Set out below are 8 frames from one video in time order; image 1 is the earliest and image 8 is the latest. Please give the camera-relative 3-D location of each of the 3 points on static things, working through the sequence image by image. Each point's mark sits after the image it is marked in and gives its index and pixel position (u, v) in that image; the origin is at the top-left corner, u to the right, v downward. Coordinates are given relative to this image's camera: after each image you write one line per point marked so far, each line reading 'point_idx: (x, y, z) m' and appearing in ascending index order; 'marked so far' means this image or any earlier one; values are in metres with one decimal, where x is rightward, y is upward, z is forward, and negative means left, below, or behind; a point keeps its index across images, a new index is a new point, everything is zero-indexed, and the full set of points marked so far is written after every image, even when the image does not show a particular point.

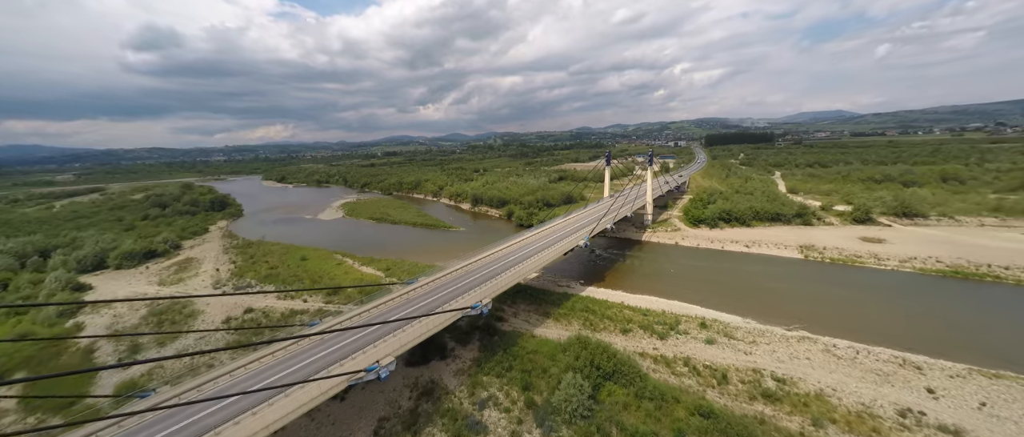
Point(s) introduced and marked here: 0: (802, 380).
0: (+13.4, -7.5, +16.2) m
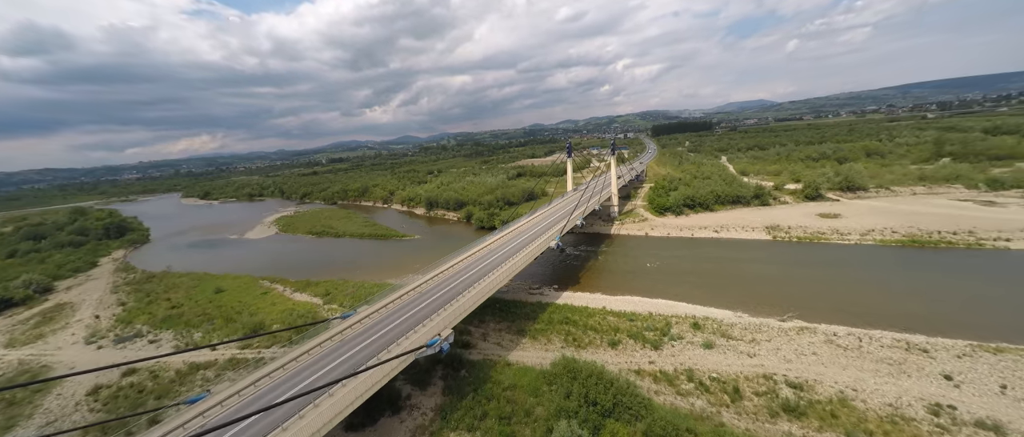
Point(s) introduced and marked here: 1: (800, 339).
0: (+12.4, -6.6, +14.2) m
1: (+14.0, -5.9, +17.0) m
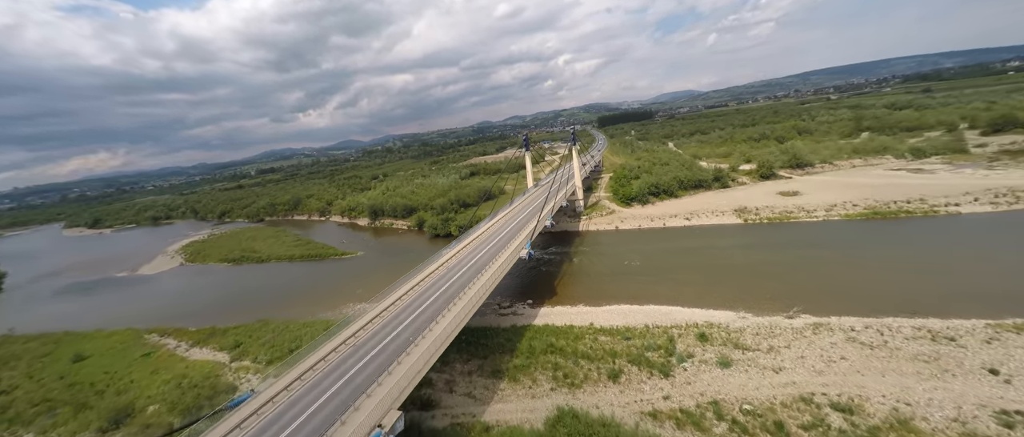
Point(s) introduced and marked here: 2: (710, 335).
0: (+11.8, -6.0, +11.7) m
1: (+13.0, -5.2, +14.8) m
2: (+8.8, -5.2, +15.6) m
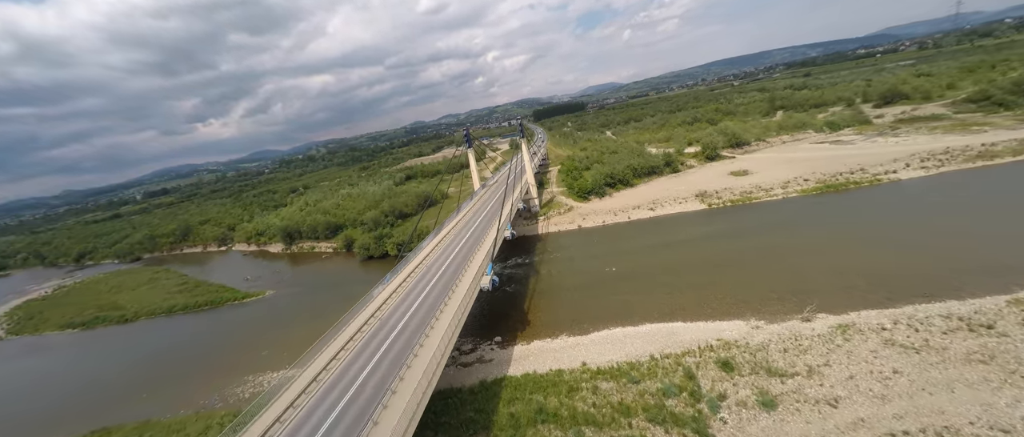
0: (+11.5, -5.6, +9.1) m
1: (+12.1, -4.6, +12.2) m
2: (+7.9, -5.0, +12.4) m
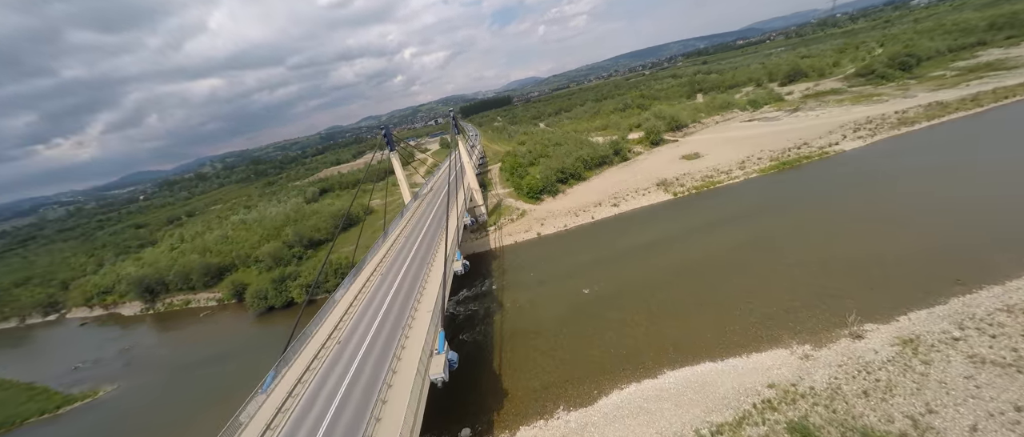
0: (+11.7, -5.3, +6.1) m
1: (+11.6, -4.2, +9.3) m
2: (+7.5, -5.1, +8.7) m
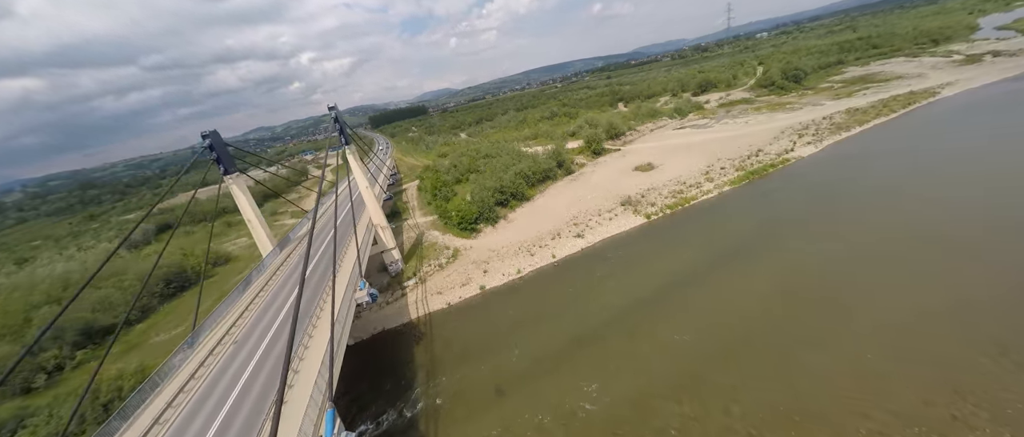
0: (+12.3, -6.1, +1.2) m
1: (+11.5, -5.2, +4.3) m
2: (+7.7, -6.3, +2.9) m
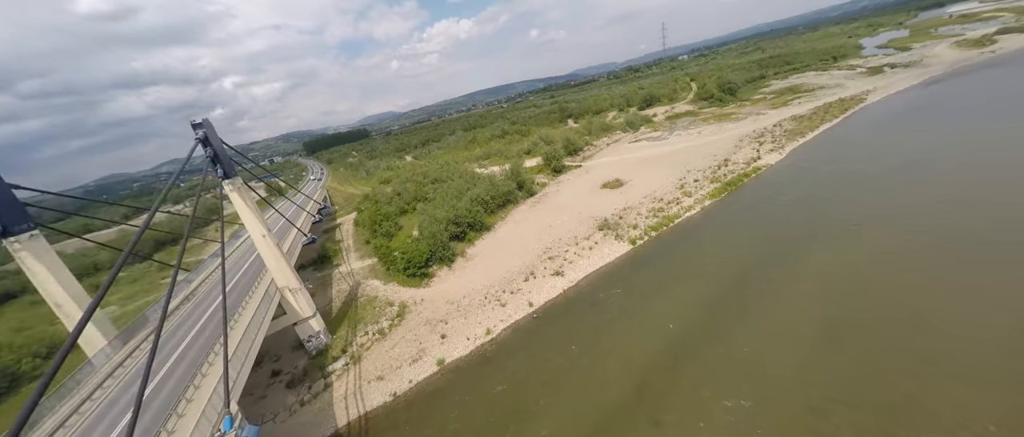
0: (+13.3, -6.0, -1.3) m
1: (+12.0, -5.3, +1.7) m
2: (+8.5, -6.6, -0.3) m
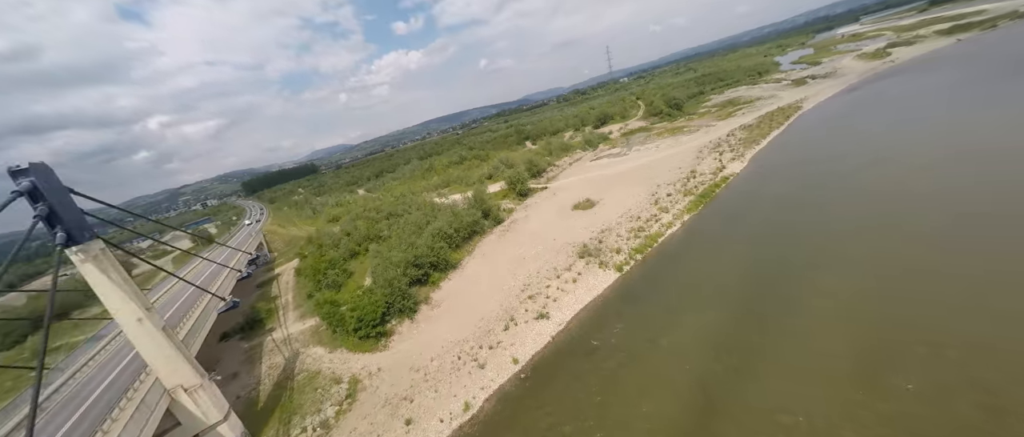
0: (+14.3, -5.1, -2.5) m
1: (+12.7, -4.8, +0.4) m
2: (+9.5, -6.2, -2.0) m
